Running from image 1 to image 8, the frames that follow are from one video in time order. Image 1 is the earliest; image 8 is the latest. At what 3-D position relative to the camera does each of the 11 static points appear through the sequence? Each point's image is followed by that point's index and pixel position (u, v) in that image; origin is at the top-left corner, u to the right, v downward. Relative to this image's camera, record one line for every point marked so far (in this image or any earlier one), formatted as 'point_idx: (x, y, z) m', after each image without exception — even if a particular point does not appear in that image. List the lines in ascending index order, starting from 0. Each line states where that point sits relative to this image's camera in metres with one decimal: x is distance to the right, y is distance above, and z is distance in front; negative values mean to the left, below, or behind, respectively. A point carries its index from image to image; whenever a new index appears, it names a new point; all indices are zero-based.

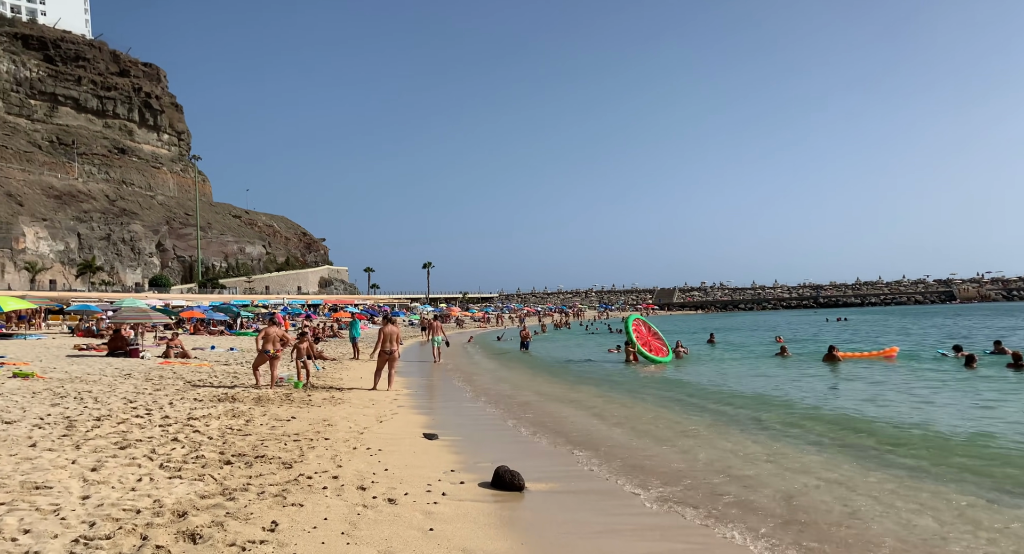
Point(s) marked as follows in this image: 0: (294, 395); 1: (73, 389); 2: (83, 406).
0: (-4.1, -2.2, +13.2) m
1: (-8.1, -2.1, +12.9) m
2: (-6.6, -2.0, +10.7) m
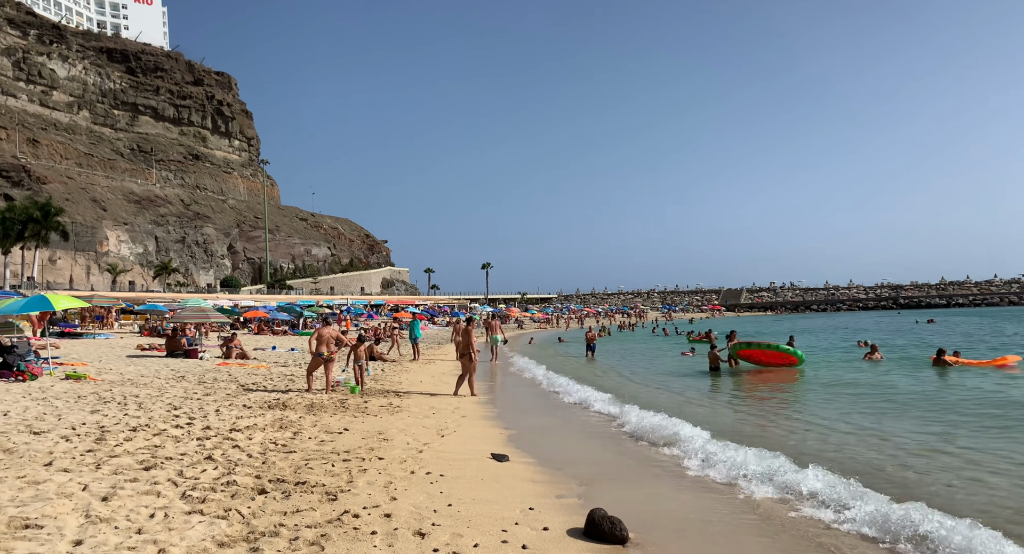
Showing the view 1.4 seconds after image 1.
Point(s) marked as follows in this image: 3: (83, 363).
0: (-2.8, -2.2, +12.1) m
1: (-6.8, -2.0, +12.2) m
2: (-5.5, -1.9, +9.9) m
3: (-10.3, -2.1, +16.8) m
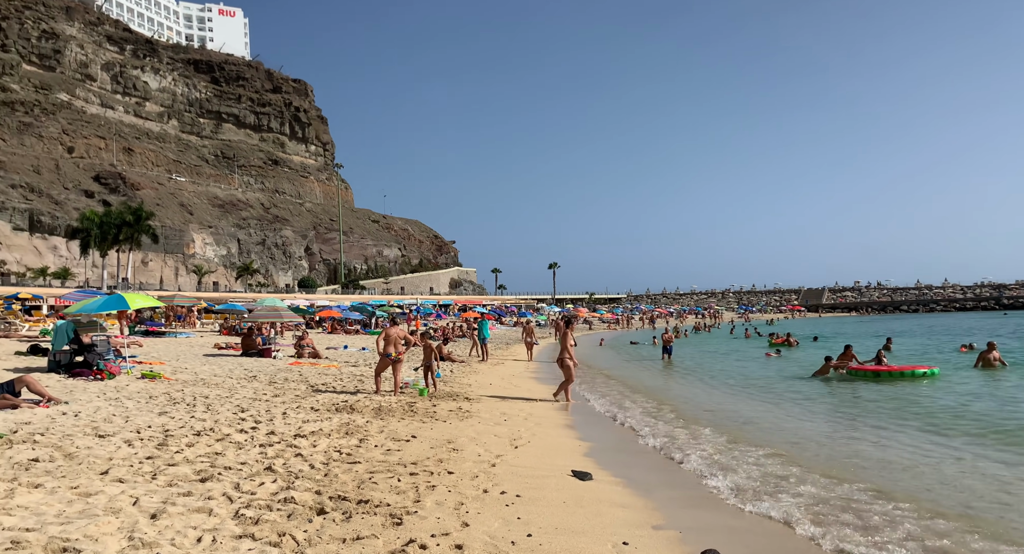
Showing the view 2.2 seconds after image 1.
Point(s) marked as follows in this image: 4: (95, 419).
0: (-1.5, -2.1, +11.6) m
1: (-5.5, -2.0, +12.1) m
2: (-4.4, -1.9, +9.6) m
3: (-8.6, -2.1, +17.0) m
4: (-5.3, -1.8, +8.8) m
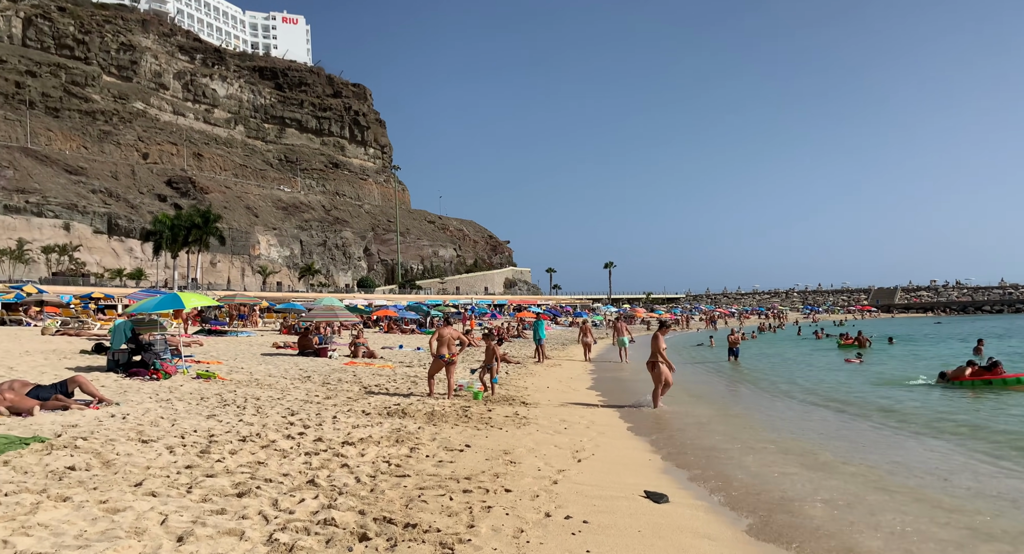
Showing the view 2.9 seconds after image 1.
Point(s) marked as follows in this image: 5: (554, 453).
0: (-0.6, -2.1, +11.1) m
1: (-4.5, -2.0, +11.9) m
2: (-3.6, -1.9, +9.3) m
3: (-7.1, -2.0, +17.0) m
4: (-4.5, -1.8, +8.5) m
5: (+0.5, -2.0, +8.0) m
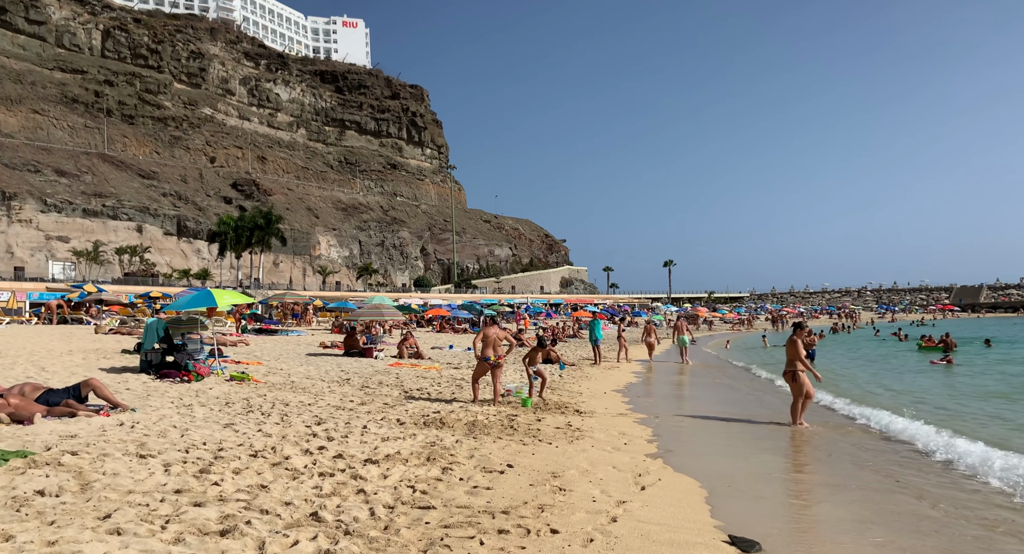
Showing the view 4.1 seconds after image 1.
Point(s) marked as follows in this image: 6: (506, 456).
0: (+0.1, -2.0, +9.9) m
1: (-3.7, -1.9, +11.0) m
2: (-3.0, -1.8, +8.4) m
3: (-5.9, -2.0, +16.3) m
4: (-4.0, -1.7, +7.7) m
5: (+1.0, -1.9, +6.8) m
6: (-0.1, -1.9, +7.5) m
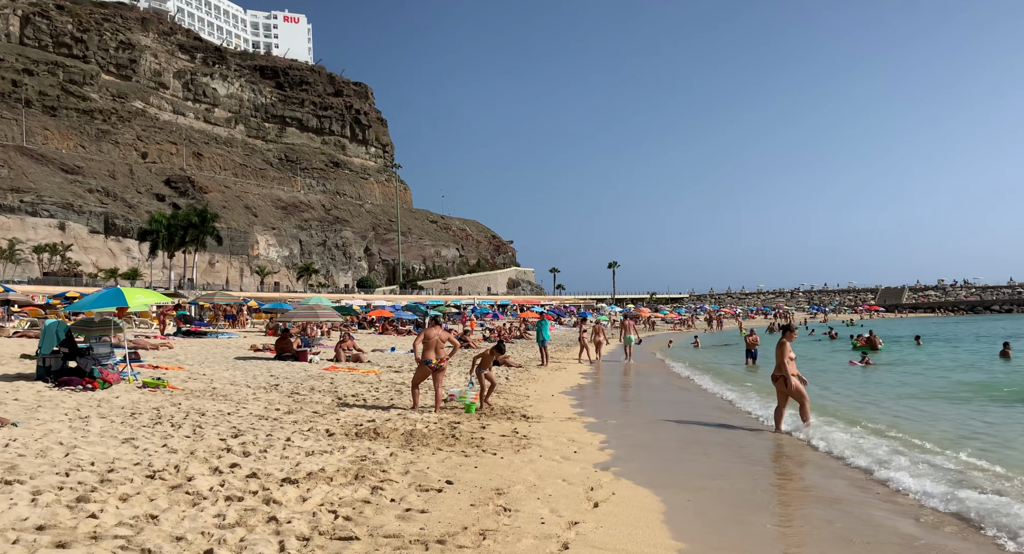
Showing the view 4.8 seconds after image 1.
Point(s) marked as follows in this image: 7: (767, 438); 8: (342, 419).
0: (-0.6, -2.0, +9.1) m
1: (-4.6, -1.9, +10.0) m
2: (-3.7, -1.7, +7.4) m
3: (-7.2, -1.9, +15.1) m
4: (-4.6, -1.6, +6.6) m
5: (+0.4, -1.9, +6.1) m
6: (-0.7, -1.9, +6.7) m
7: (+3.2, -2.0, +8.9) m
8: (-2.3, -1.9, +9.5) m
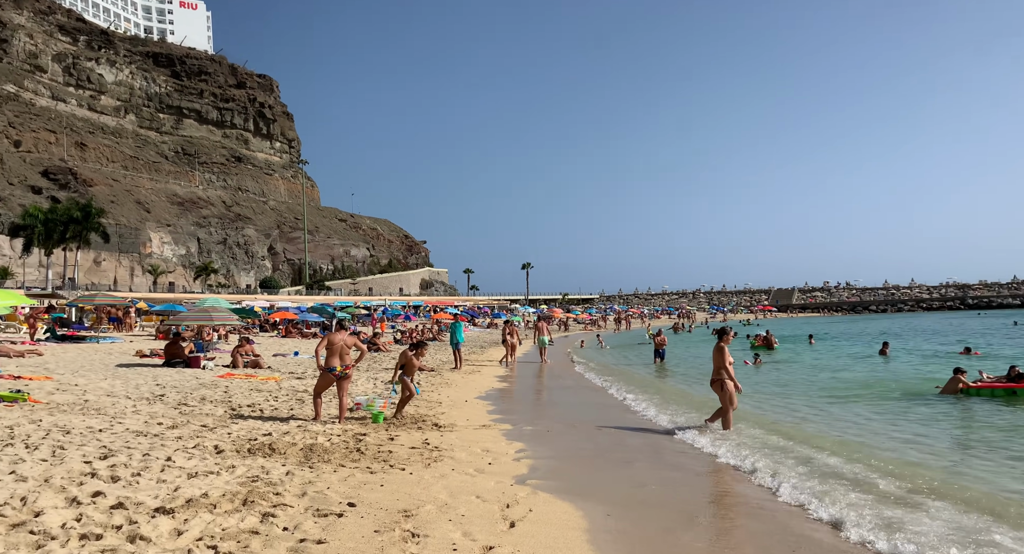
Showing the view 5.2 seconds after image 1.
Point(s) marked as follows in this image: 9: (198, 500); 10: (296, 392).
0: (-1.7, -2.0, +8.5) m
1: (-5.8, -1.8, +8.8) m
2: (-4.5, -1.7, +6.4) m
3: (-9.0, -1.9, +13.5) m
4: (-5.3, -1.6, +5.5) m
5: (-0.3, -1.9, +5.7) m
6: (-1.5, -1.9, +6.1) m
7: (+2.1, -2.1, +8.8) m
8: (-3.4, -1.9, +8.6) m
9: (-2.5, -1.8, +5.6) m
10: (-4.0, -2.1, +13.0) m
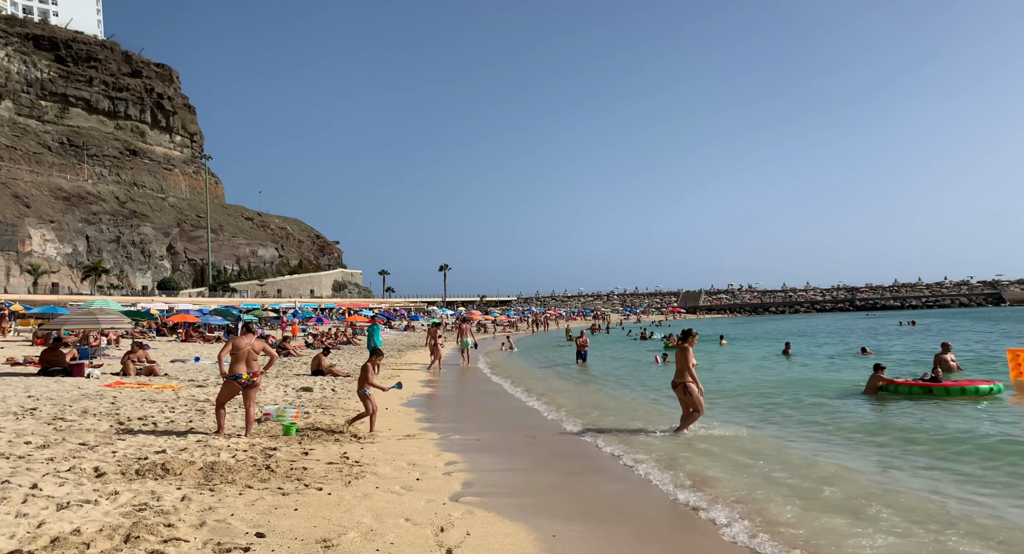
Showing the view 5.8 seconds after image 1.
0: (-2.5, -1.9, +7.6) m
1: (-6.6, -1.8, +7.4) m
2: (-5.0, -1.7, +5.2) m
3: (-10.3, -1.9, +11.7) m
4: (-5.7, -1.6, +4.2) m
5: (-0.7, -1.9, +5.0) m
6: (-2.0, -1.8, +5.3) m
7: (+1.3, -2.0, +8.3) m
8: (-4.2, -1.9, +7.5) m
9: (-2.9, -1.7, +4.7) m
10: (-5.4, -2.1, +11.8) m
